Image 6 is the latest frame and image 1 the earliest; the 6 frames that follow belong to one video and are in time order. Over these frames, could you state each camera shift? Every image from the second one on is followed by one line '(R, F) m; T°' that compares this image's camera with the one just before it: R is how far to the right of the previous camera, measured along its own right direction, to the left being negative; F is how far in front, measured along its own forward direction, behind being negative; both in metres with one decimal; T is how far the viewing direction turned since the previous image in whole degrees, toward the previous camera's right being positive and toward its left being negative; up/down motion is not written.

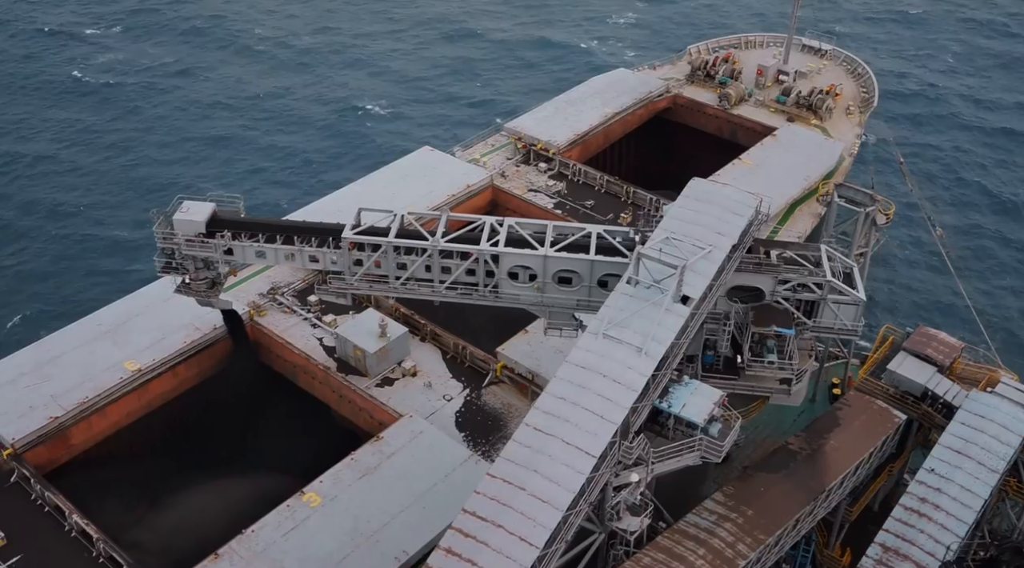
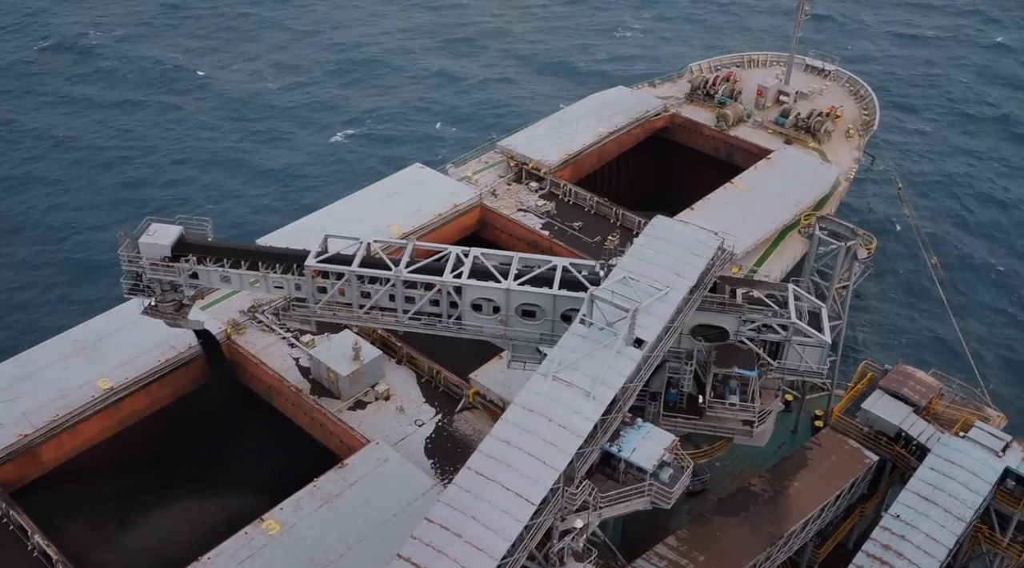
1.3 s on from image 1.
(+3.1, +0.5) m; -1°
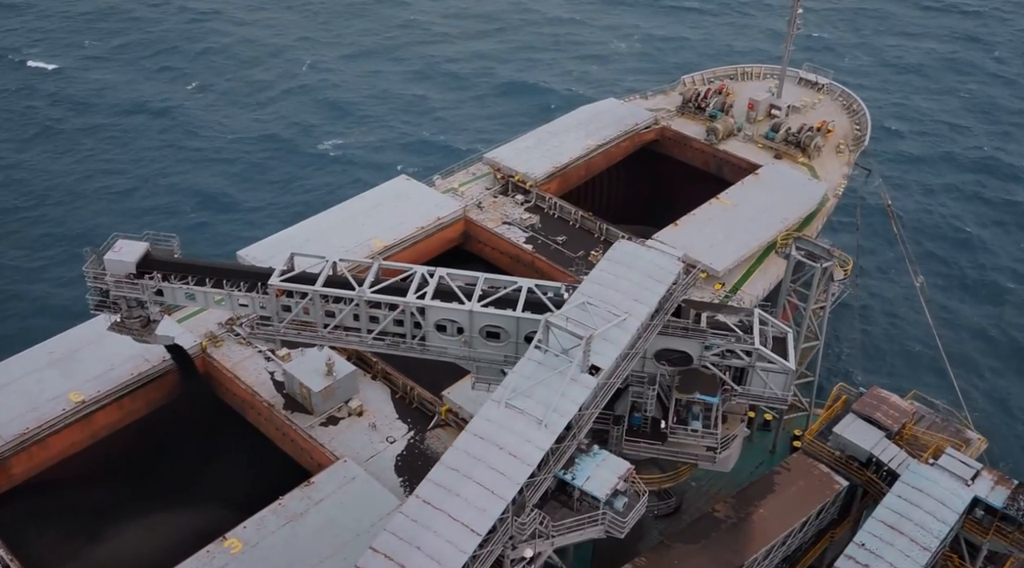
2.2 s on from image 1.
(+2.4, +0.3) m; -1°
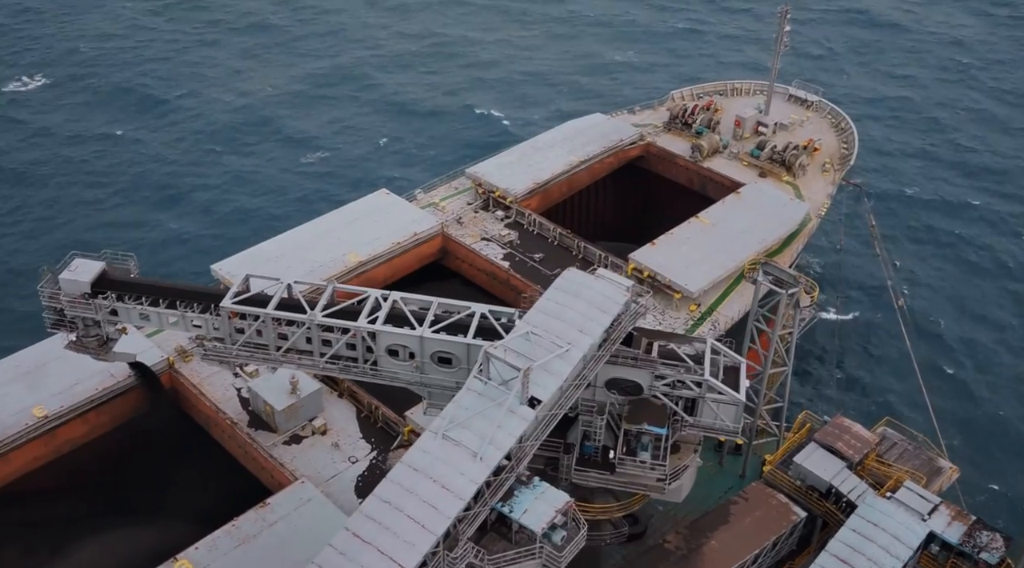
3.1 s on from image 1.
(+3.1, +0.3) m; -1°
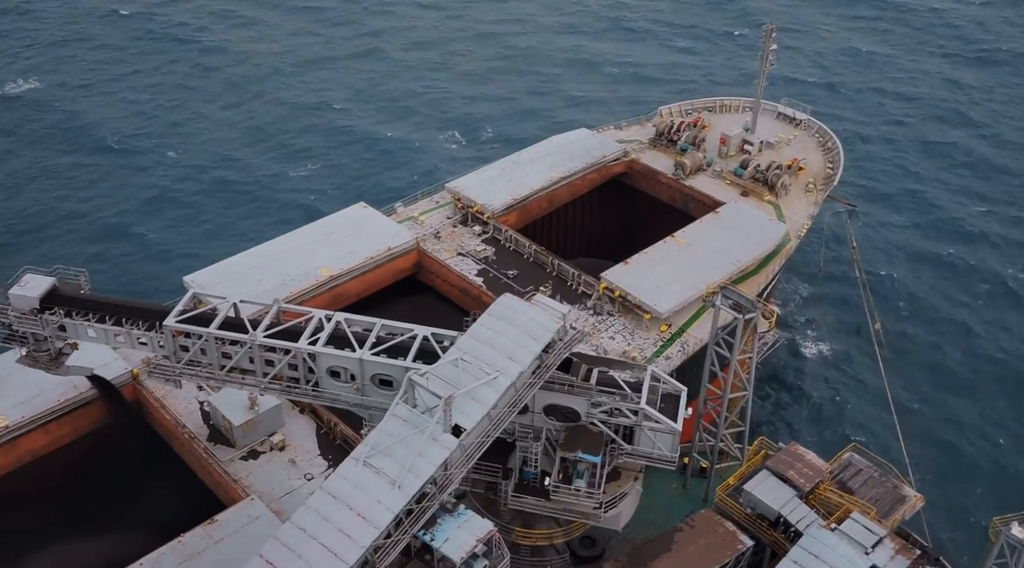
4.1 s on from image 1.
(+4.1, +0.1) m; -1°
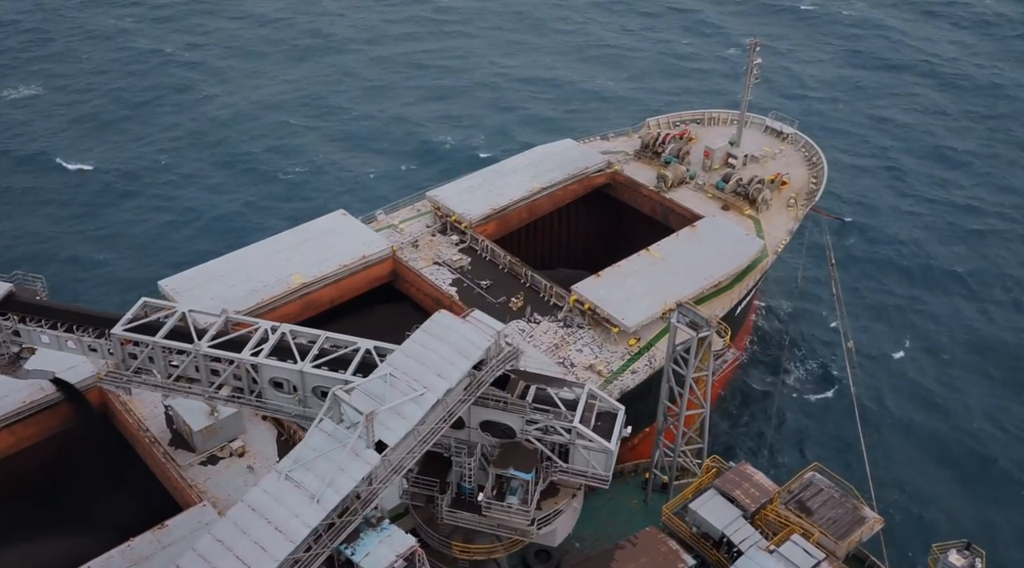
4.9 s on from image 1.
(+4.2, -0.3) m; -1°
